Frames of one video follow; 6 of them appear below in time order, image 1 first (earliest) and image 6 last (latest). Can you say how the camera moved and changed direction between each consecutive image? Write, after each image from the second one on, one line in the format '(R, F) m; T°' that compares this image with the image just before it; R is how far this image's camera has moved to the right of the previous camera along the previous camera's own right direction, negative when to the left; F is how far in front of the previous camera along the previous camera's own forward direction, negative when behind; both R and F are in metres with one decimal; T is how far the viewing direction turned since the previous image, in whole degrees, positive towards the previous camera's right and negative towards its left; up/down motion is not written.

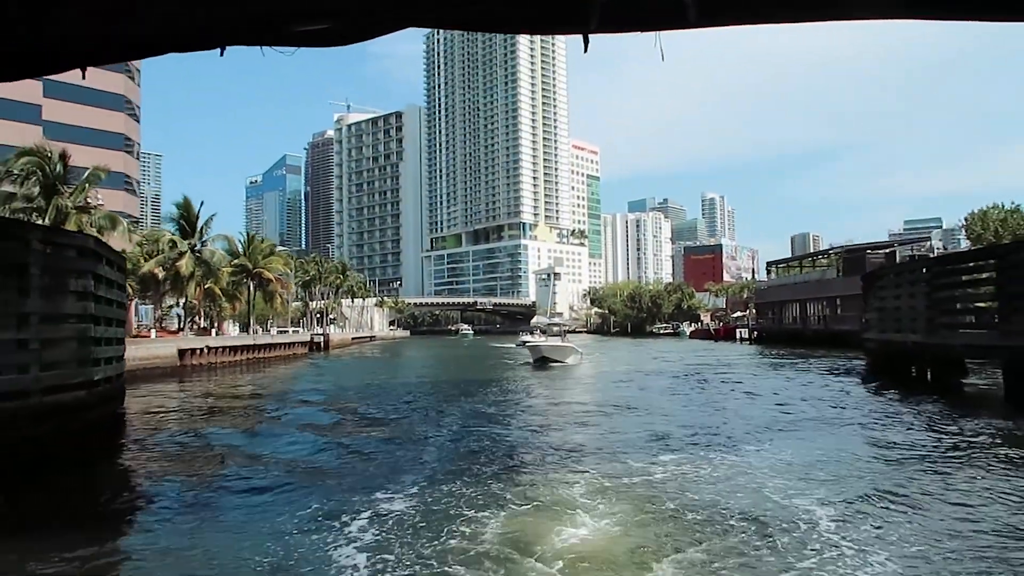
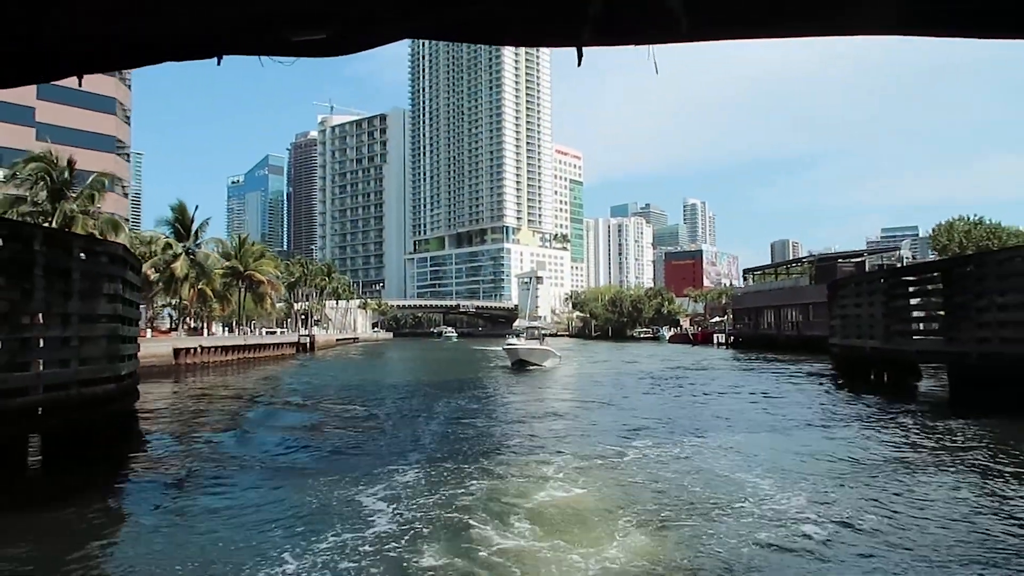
(-0.1, -1.2) m; +1°
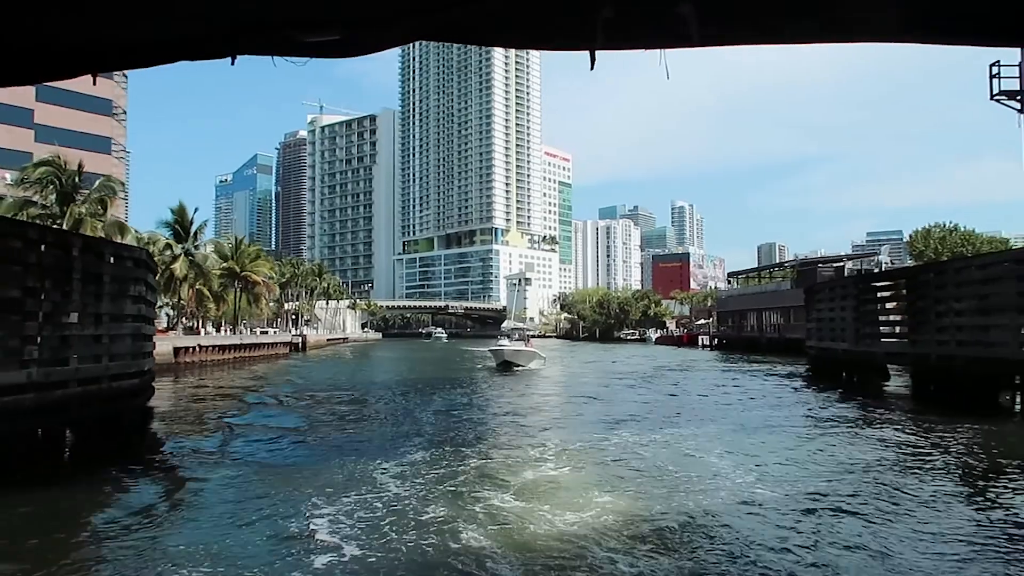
(-0.1, -1.0) m; +1°
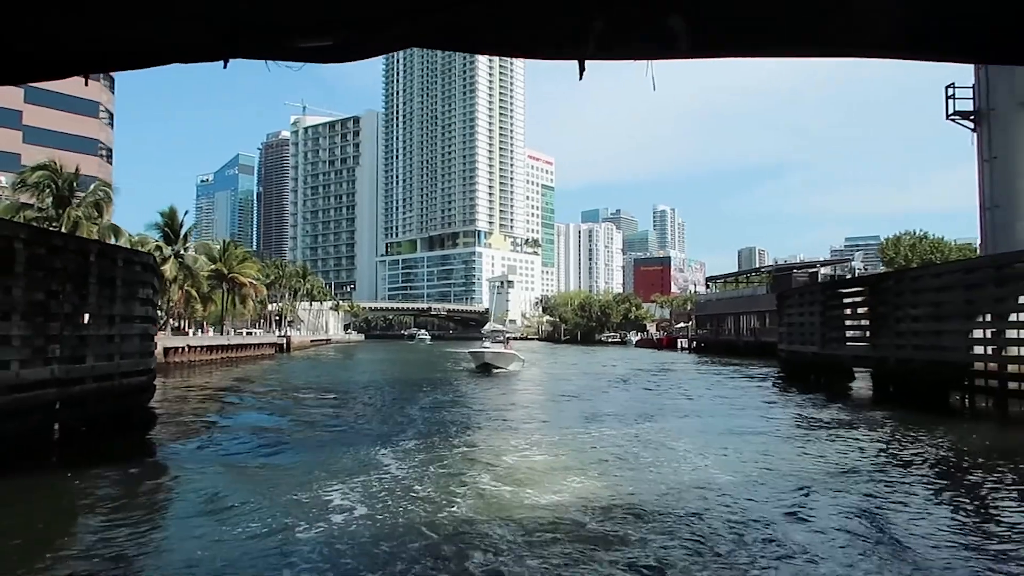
(-0.1, -0.9) m; +1°
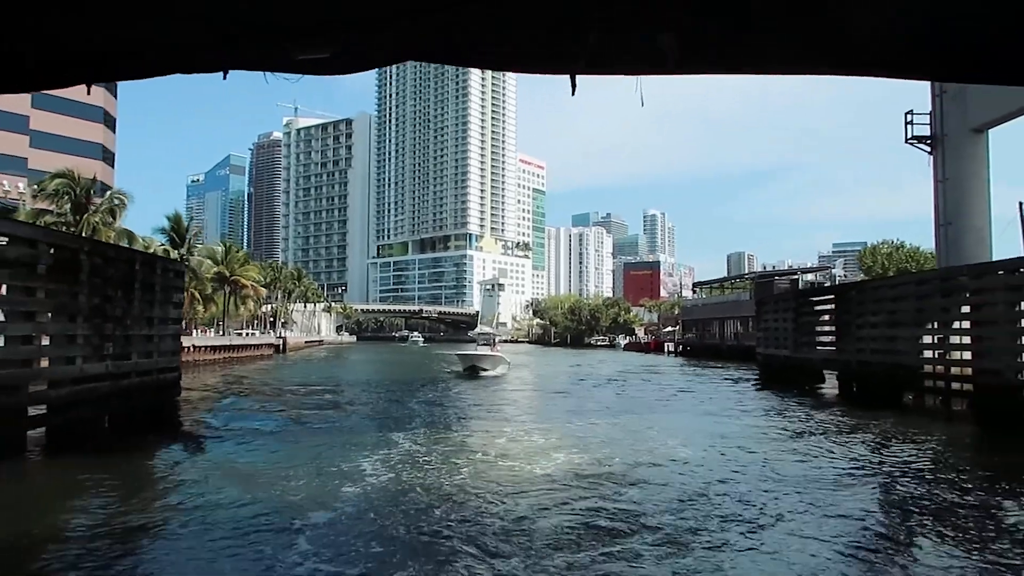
(-0.1, -1.5) m; +1°
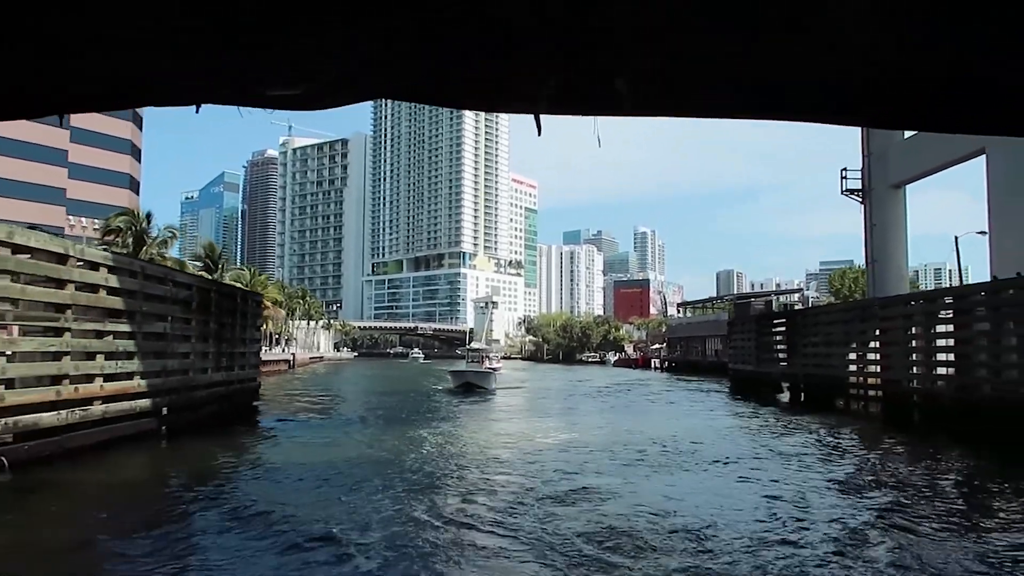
(-0.5, -3.9) m; +1°
